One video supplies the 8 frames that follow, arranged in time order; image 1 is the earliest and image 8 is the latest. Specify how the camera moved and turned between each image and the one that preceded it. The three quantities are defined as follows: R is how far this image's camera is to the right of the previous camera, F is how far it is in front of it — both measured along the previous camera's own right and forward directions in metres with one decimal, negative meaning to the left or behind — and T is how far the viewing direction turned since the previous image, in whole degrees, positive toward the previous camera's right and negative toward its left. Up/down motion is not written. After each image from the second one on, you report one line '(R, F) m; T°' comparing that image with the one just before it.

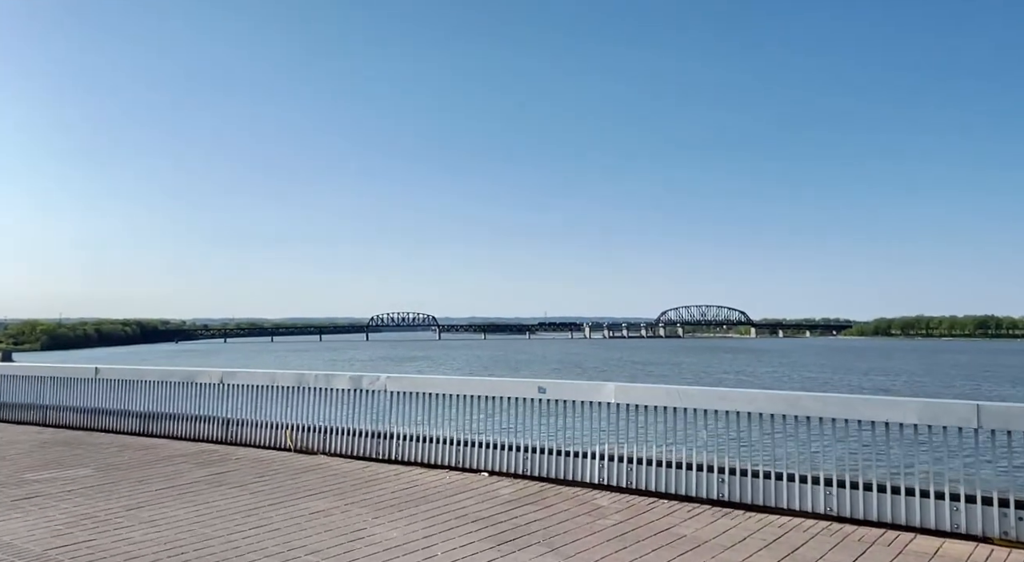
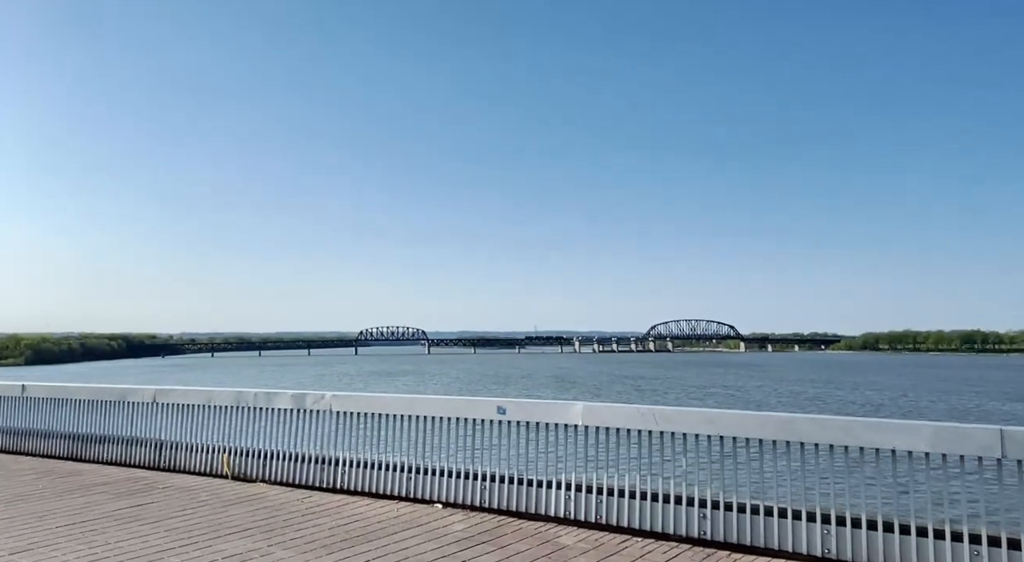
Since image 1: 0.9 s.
(+0.2, +0.7) m; +1°
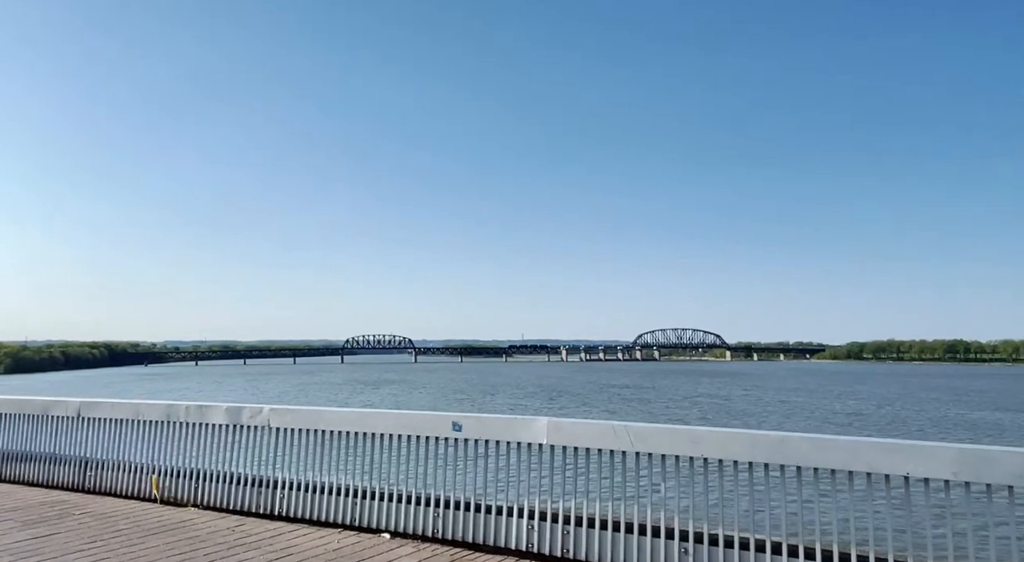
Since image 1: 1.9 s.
(+0.2, +0.7) m; +1°
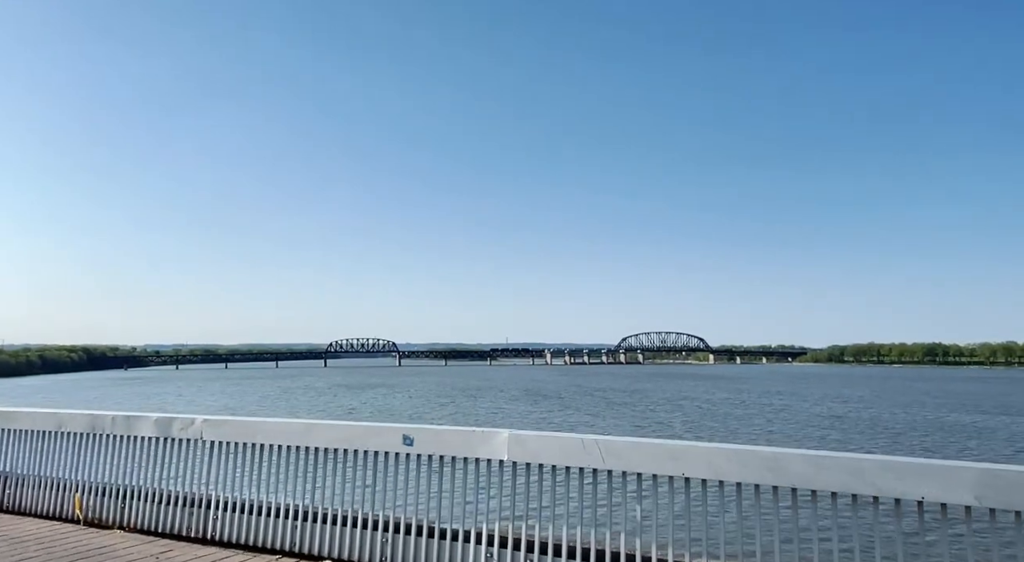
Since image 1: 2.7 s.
(+0.1, +0.6) m; +1°
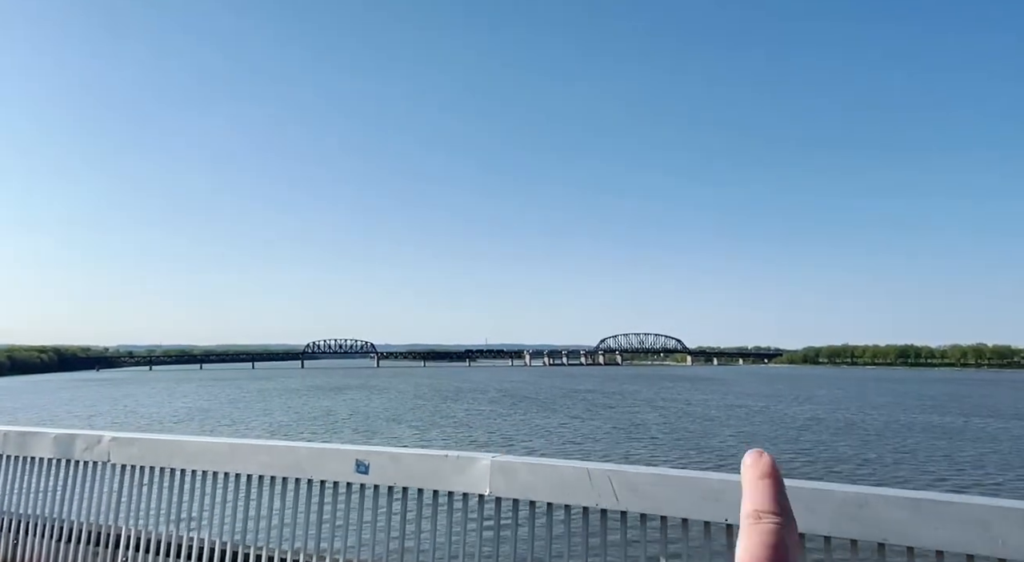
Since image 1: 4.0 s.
(0.0, +0.9) m; +1°
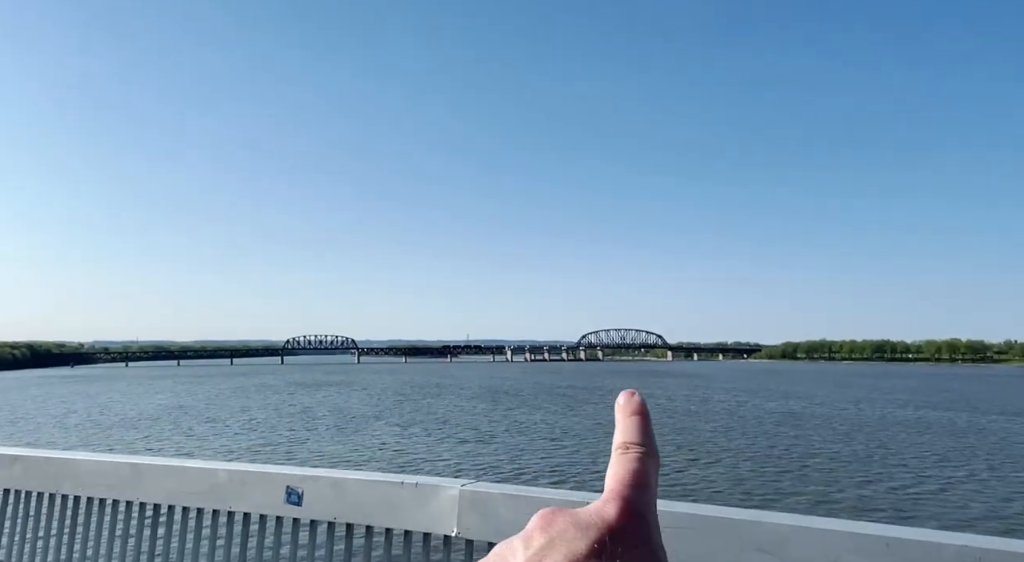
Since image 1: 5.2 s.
(0.0, +0.8) m; +1°
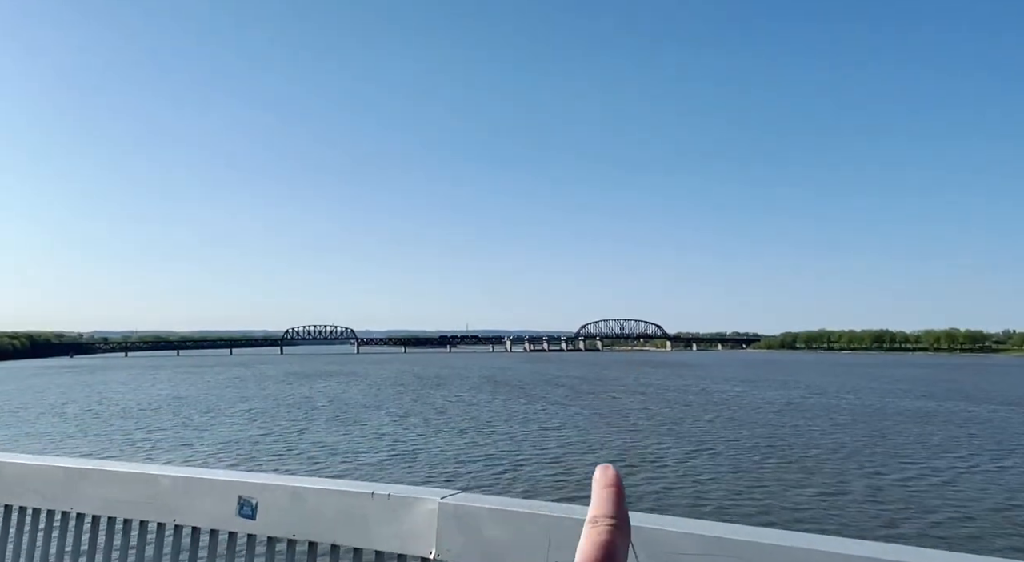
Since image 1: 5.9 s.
(0.0, +0.4) m; 0°
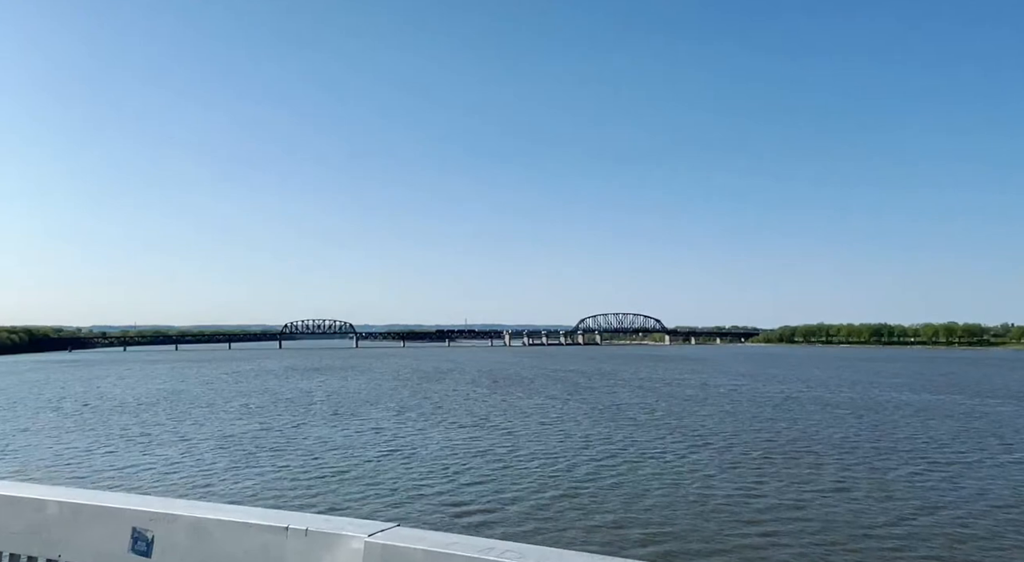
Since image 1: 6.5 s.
(0.0, +0.2) m; 0°
